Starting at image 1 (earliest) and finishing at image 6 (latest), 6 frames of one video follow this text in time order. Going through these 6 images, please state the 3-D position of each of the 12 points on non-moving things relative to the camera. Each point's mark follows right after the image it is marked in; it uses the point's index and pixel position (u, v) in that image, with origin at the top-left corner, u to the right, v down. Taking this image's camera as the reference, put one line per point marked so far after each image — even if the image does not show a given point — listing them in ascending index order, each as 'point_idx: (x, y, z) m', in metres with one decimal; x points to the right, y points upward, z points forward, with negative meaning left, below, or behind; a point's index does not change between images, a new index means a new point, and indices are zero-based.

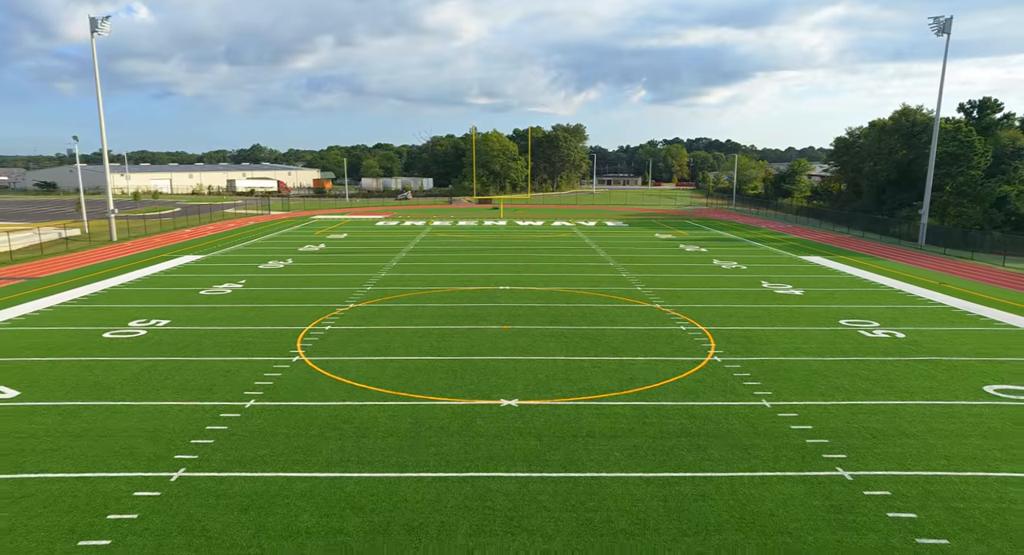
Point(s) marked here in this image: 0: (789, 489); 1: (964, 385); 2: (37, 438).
0: (+3.0, -2.2, +6.9) m
1: (+7.2, -1.6, +10.3) m
2: (-6.0, -2.0, +8.2) m
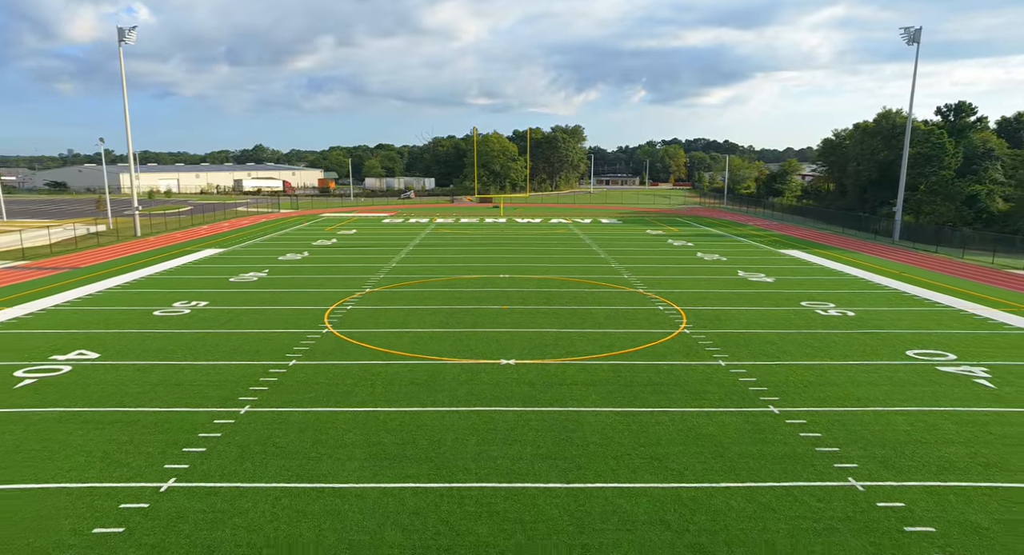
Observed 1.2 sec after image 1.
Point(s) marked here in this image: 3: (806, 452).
0: (+2.9, -1.9, +8.8) m
1: (+7.2, -1.3, +12.2) m
2: (-6.0, -1.7, +10.1) m
3: (+3.6, -2.1, +7.8) m
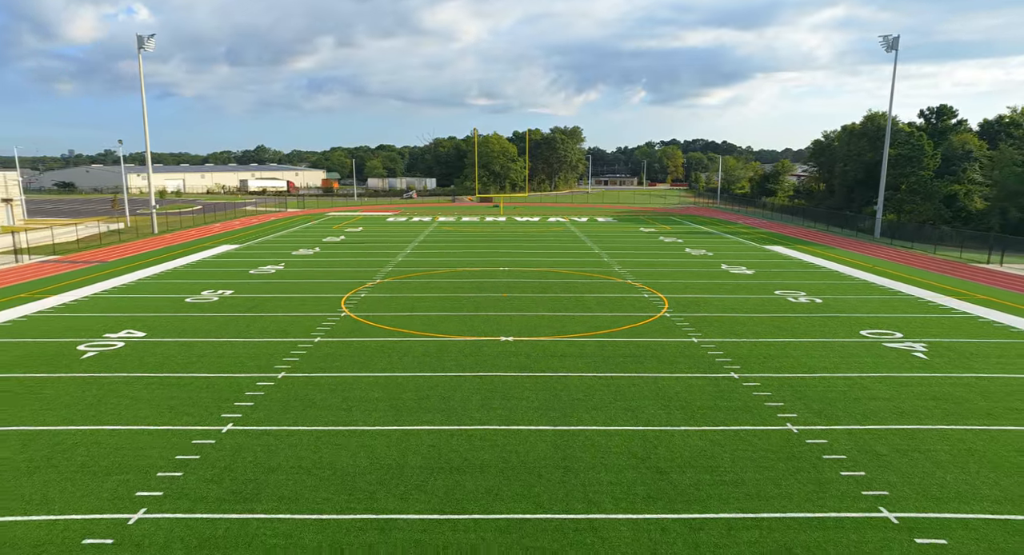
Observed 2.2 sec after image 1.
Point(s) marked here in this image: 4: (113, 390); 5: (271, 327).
0: (+2.9, -1.6, +10.3) m
1: (+7.2, -1.1, +13.8) m
2: (-6.0, -1.4, +11.6) m
3: (+3.5, -1.8, +9.3) m
4: (-6.0, -1.7, +9.8) m
5: (-5.2, -1.1, +13.9) m
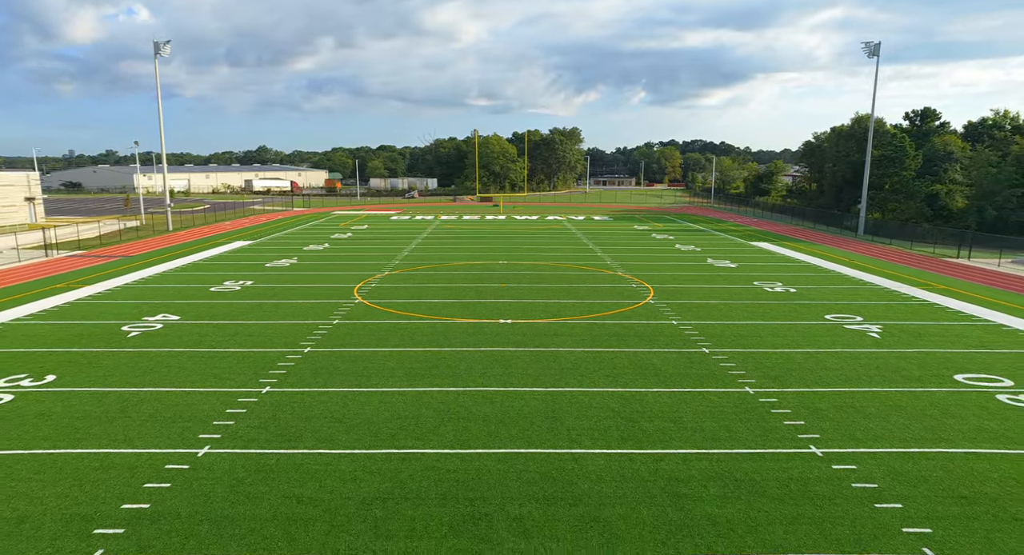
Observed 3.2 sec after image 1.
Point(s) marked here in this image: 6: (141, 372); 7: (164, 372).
0: (+2.9, -1.4, +11.7) m
1: (+7.1, -0.8, +15.2) m
2: (-6.1, -1.2, +13.1) m
3: (+3.5, -1.6, +10.7) m
4: (-6.1, -1.5, +11.2) m
5: (-5.3, -0.8, +15.3) m
6: (-6.2, -1.6, +10.7) m
7: (-5.8, -1.6, +10.7) m
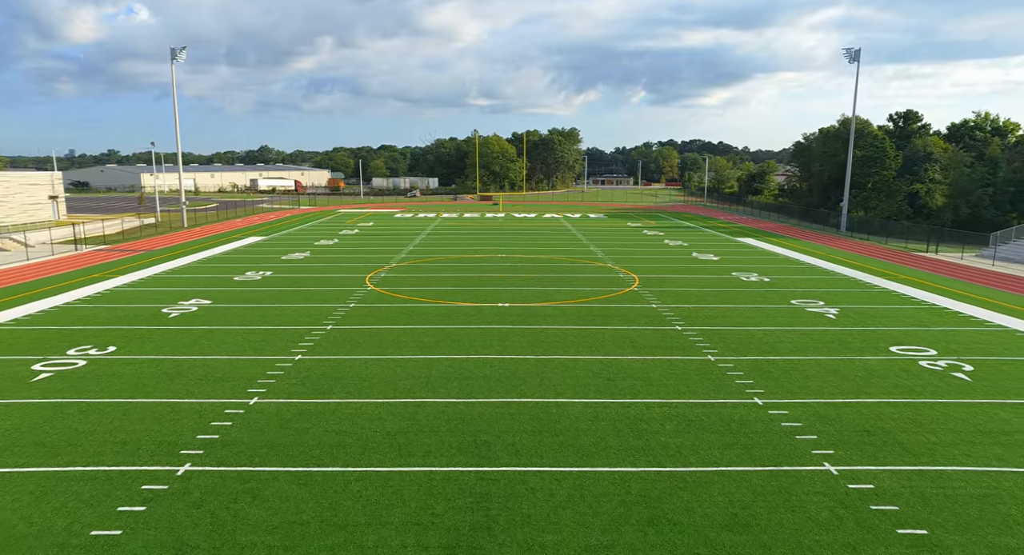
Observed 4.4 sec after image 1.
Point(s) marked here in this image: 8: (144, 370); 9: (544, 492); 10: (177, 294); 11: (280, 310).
0: (+2.8, -1.1, +13.4) m
1: (+7.1, -0.5, +16.9) m
2: (-6.1, -0.9, +14.7) m
3: (+3.4, -1.3, +12.4) m
4: (-6.1, -1.2, +12.9) m
5: (-5.3, -0.5, +17.0) m
6: (-6.2, -1.3, +12.4) m
7: (-5.8, -1.3, +12.3) m
8: (-6.1, -1.5, +10.6) m
9: (+0.3, -2.2, +6.6) m
10: (-8.9, -0.5, +17.1) m
11: (-5.6, -0.8, +15.4) m
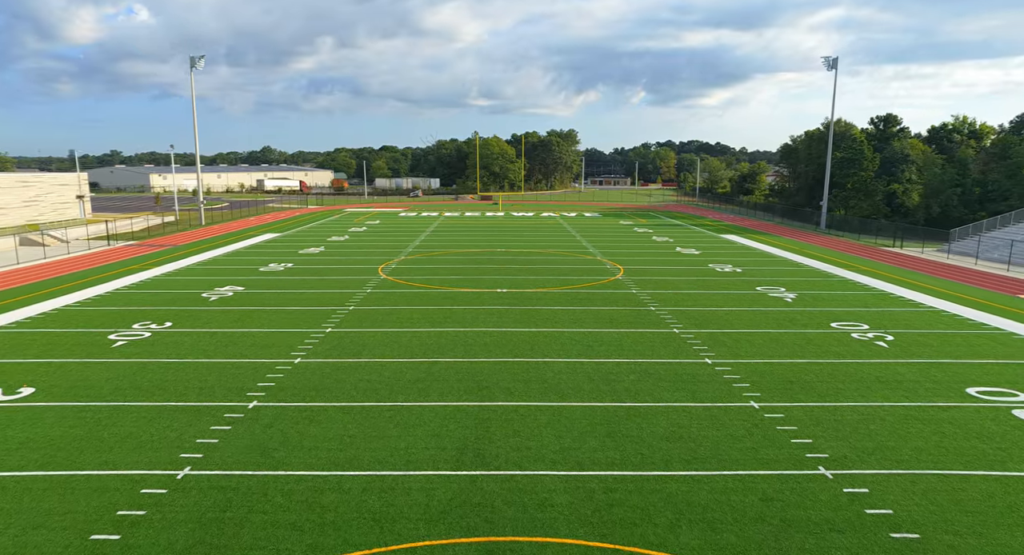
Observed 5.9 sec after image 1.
0: (+2.7, -0.8, +15.5) m
1: (+7.0, -0.2, +18.9) m
2: (-6.2, -0.6, +16.8) m
3: (+3.3, -1.0, +14.5) m
4: (-6.2, -0.9, +15.0) m
5: (-5.4, -0.2, +19.1) m
6: (-6.3, -1.0, +14.5) m
7: (-5.9, -1.0, +14.4) m
8: (-6.1, -1.2, +12.7) m
9: (+0.3, -1.9, +8.7) m
10: (-9.0, -0.2, +19.2) m
11: (-5.6, -0.5, +17.5) m
